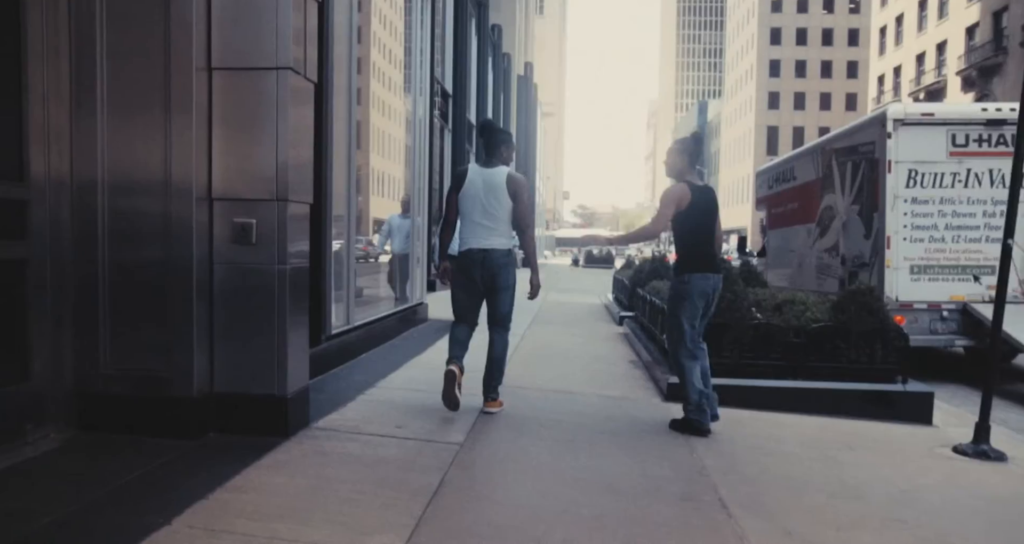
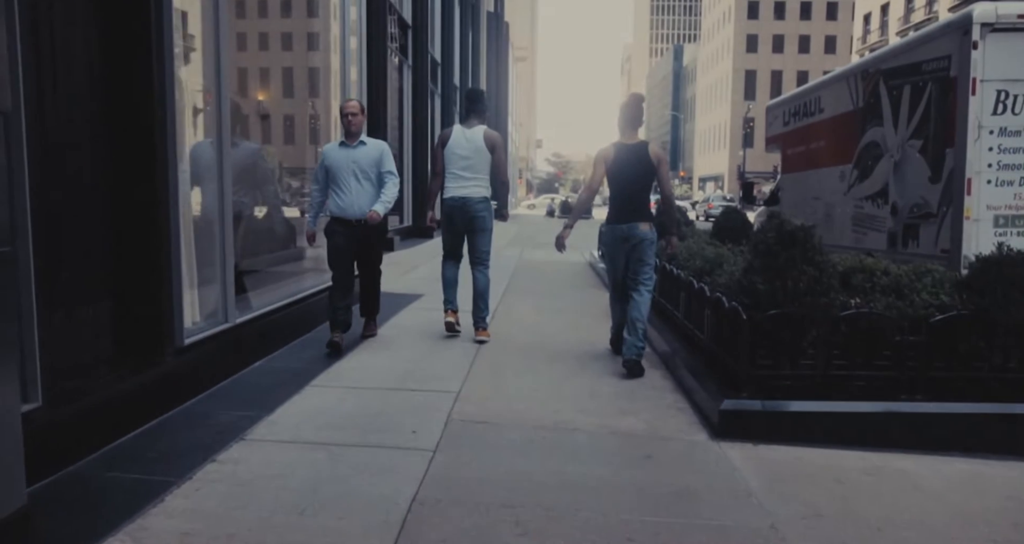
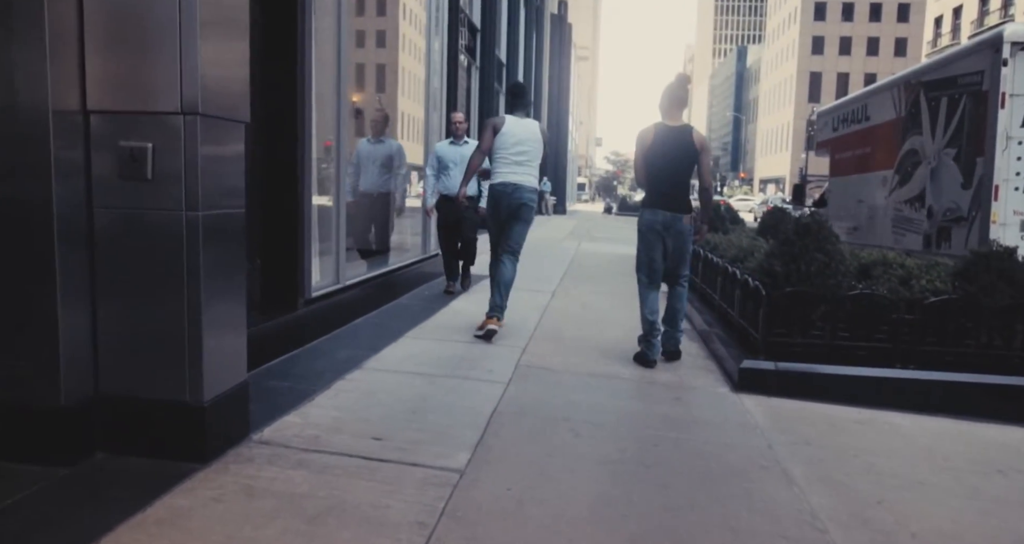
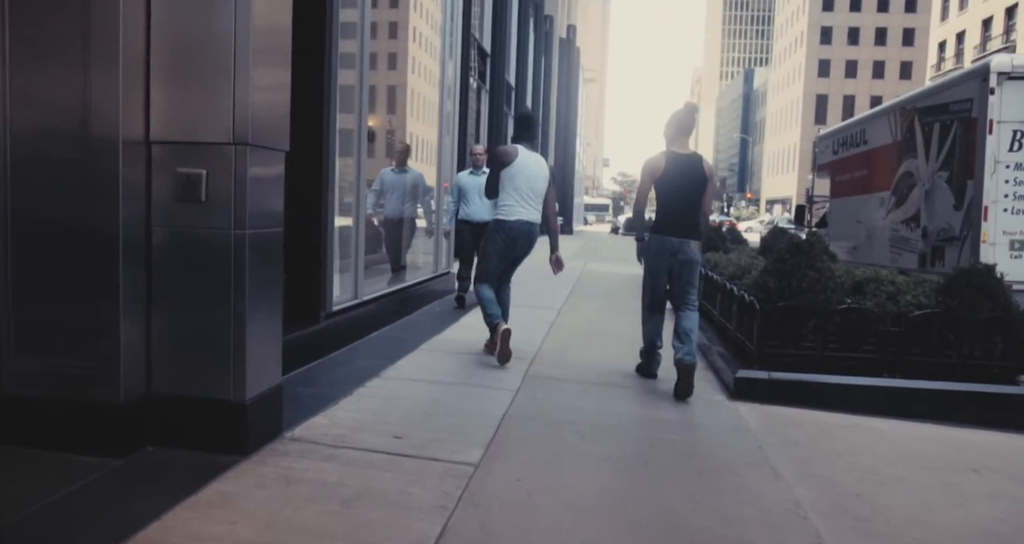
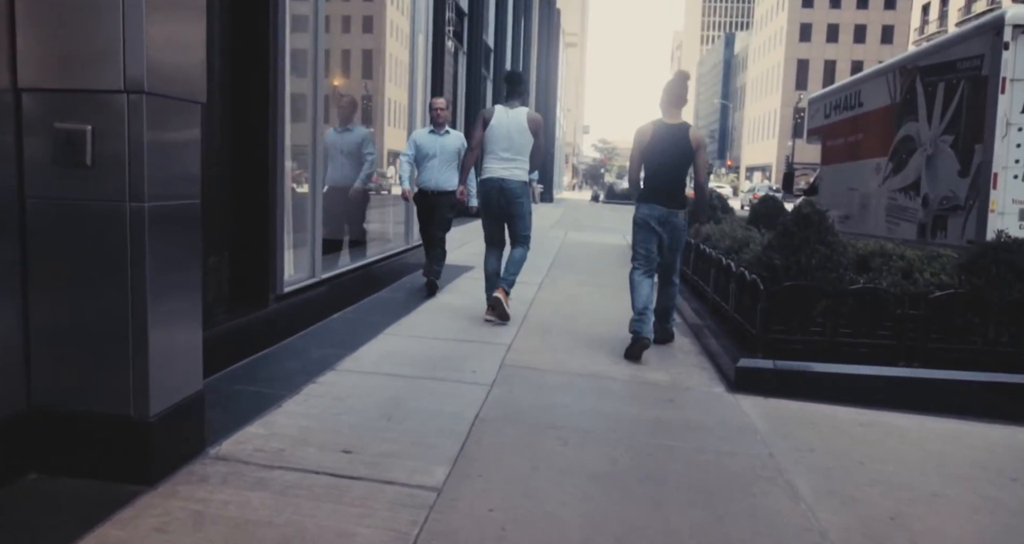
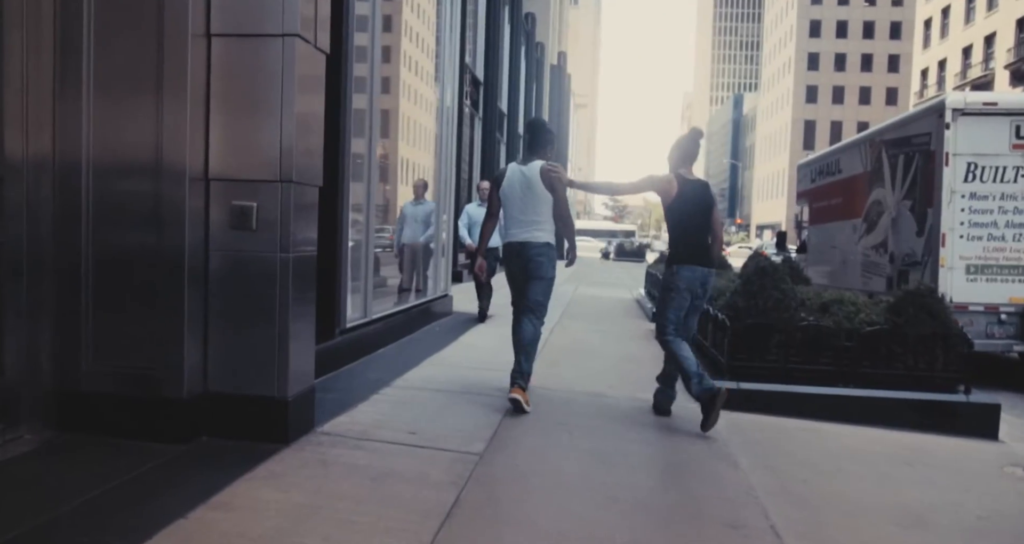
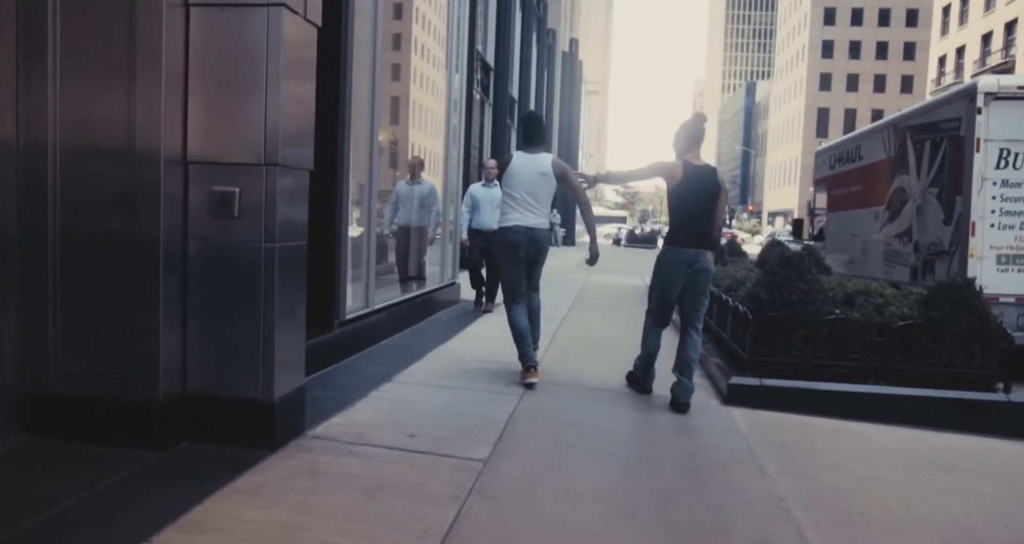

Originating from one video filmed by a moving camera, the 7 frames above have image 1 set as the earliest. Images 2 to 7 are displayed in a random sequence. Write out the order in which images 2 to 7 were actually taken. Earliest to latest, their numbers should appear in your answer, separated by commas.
6, 7, 4, 3, 5, 2
